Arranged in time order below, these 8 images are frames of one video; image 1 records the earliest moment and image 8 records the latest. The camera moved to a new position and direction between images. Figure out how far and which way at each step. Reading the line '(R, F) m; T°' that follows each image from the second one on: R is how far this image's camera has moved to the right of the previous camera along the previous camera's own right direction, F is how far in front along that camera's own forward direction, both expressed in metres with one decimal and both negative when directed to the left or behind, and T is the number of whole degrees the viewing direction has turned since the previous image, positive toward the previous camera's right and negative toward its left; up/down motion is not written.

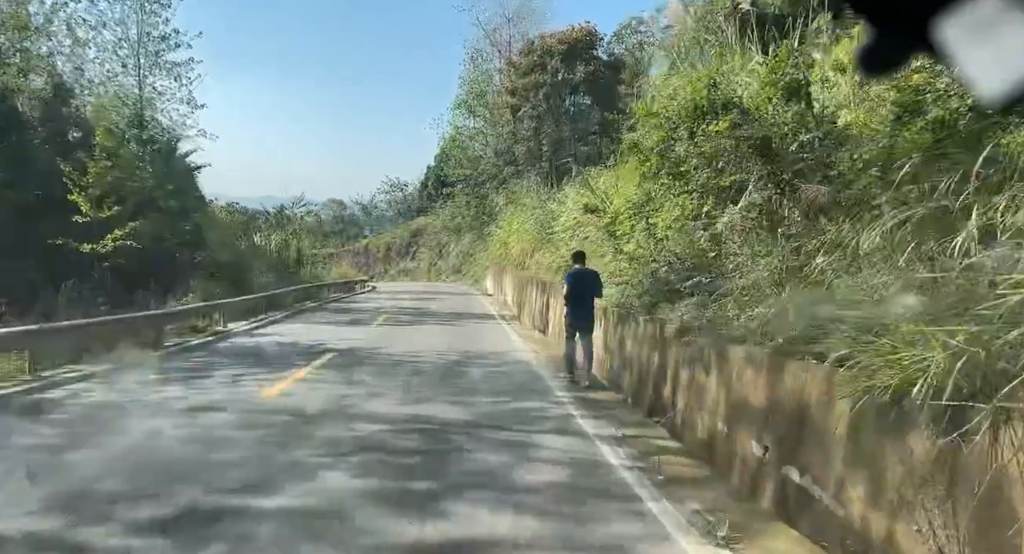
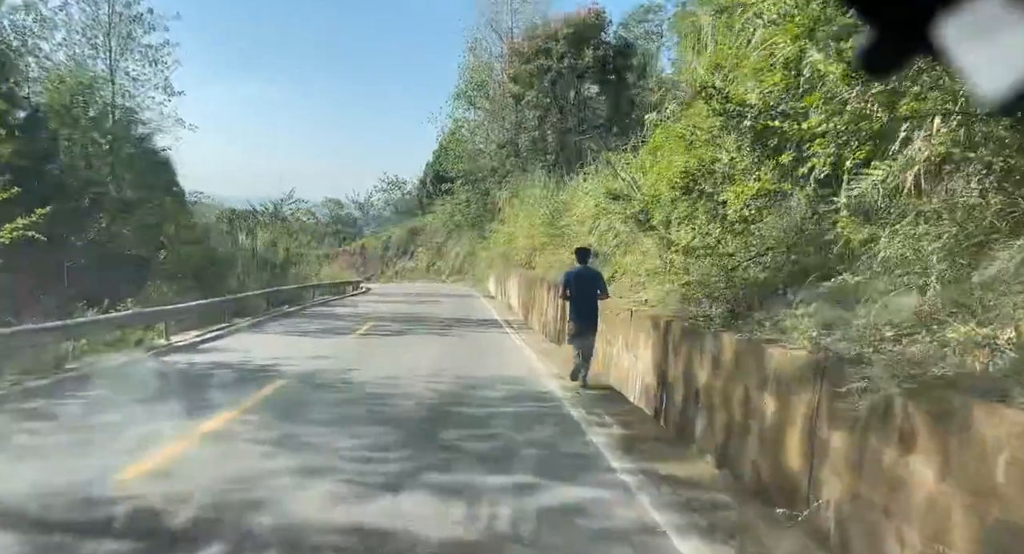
(-0.2, +3.7) m; 0°
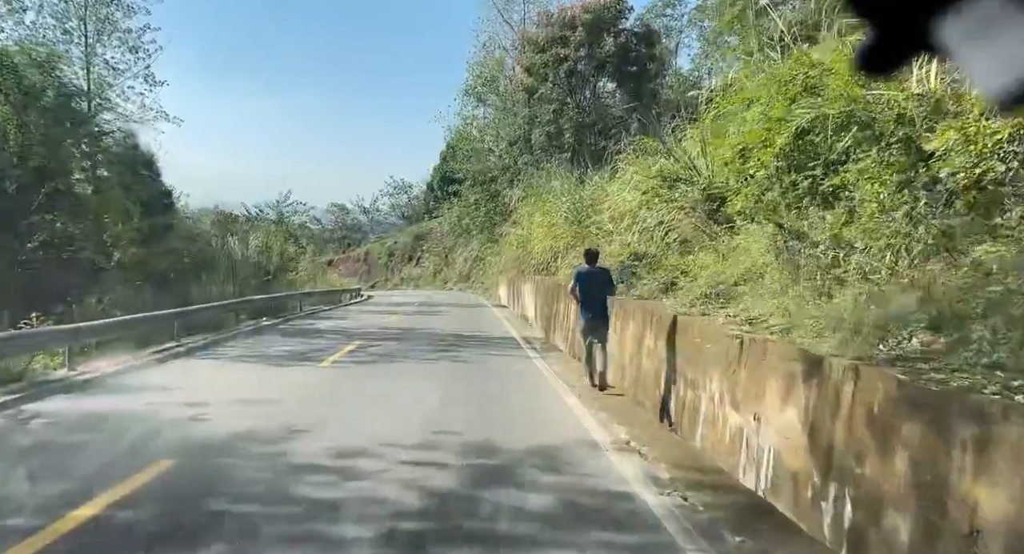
(-0.3, +4.2) m; -1°
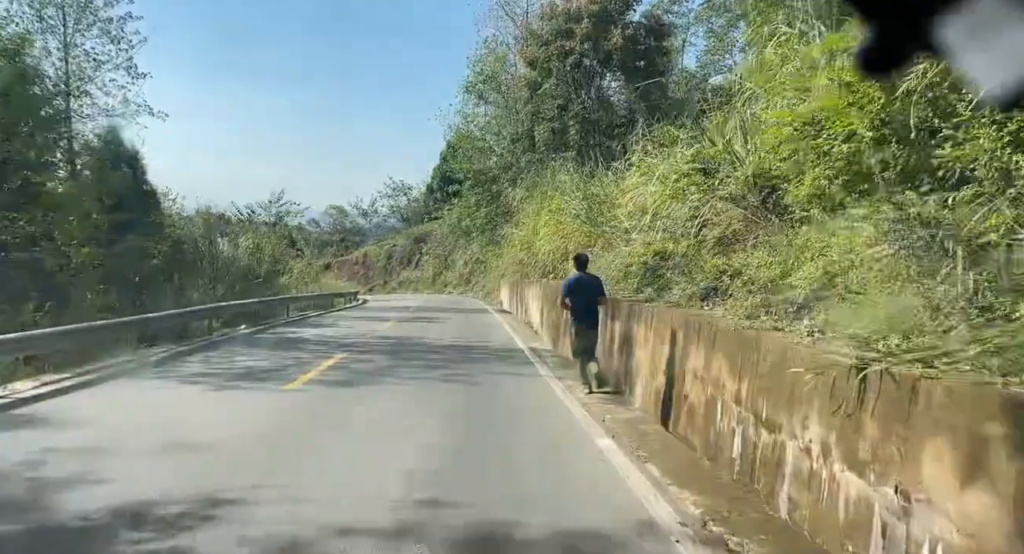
(-0.1, +2.2) m; 0°
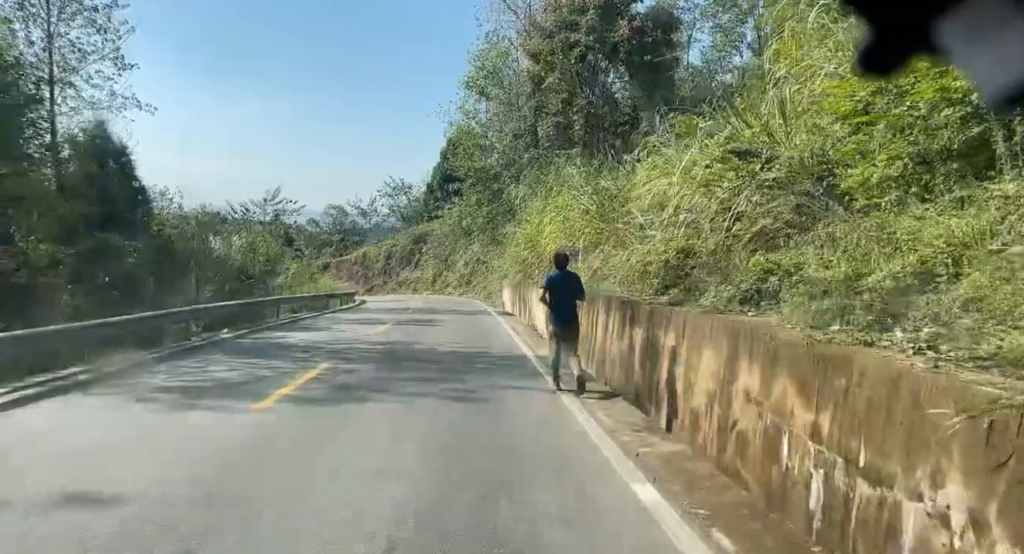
(-0.1, +1.6) m; 0°
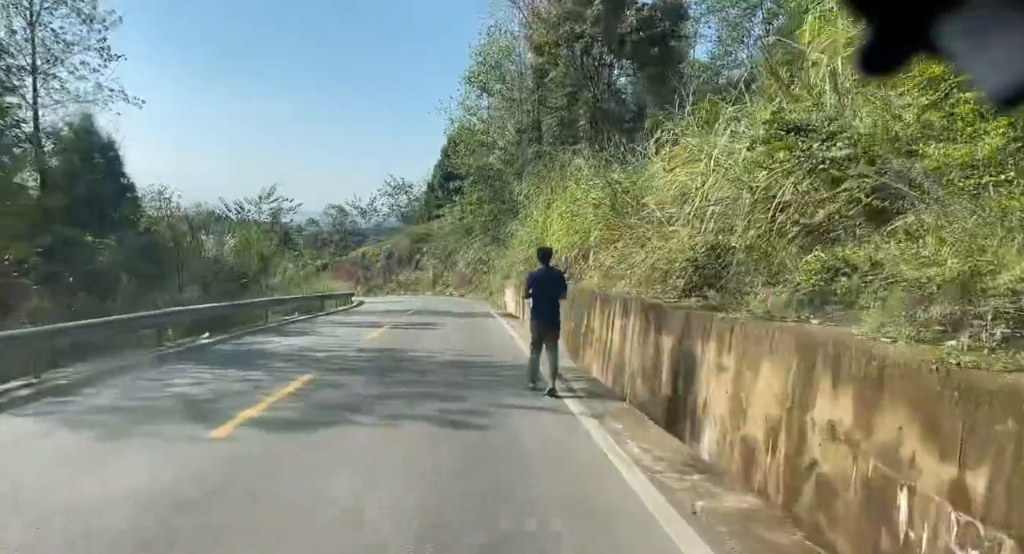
(-0.1, +1.6) m; 0°
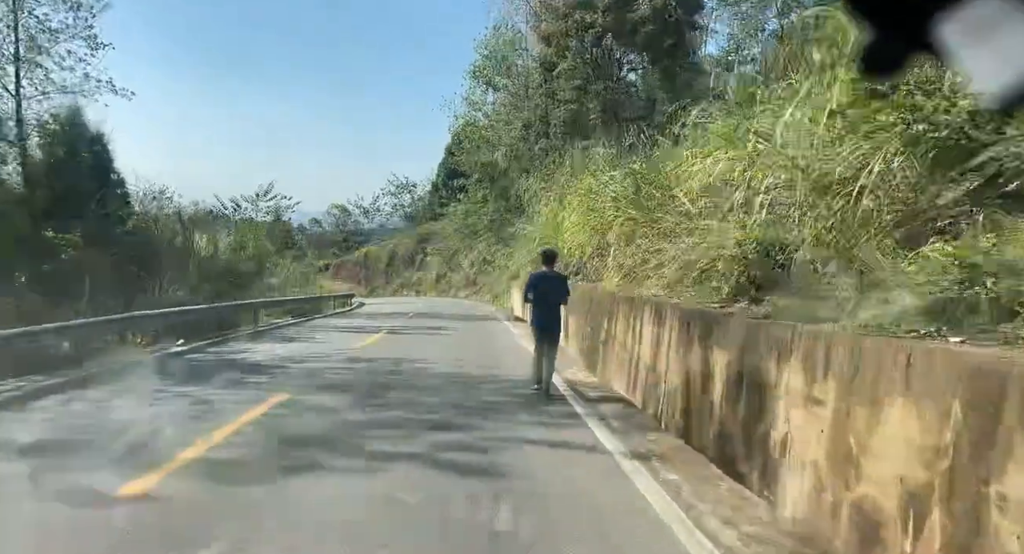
(-0.1, +1.9) m; 0°
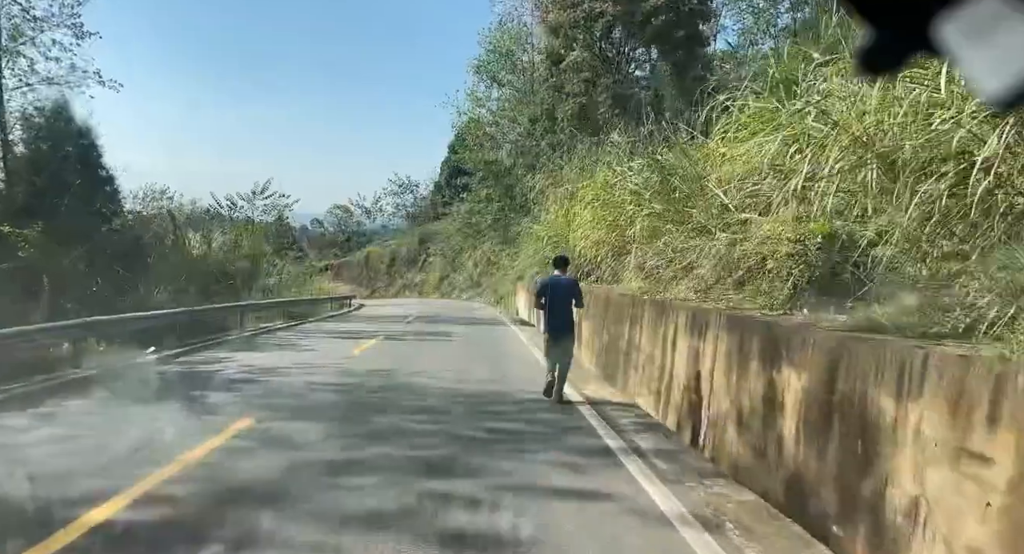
(-0.1, +1.8) m; 0°
